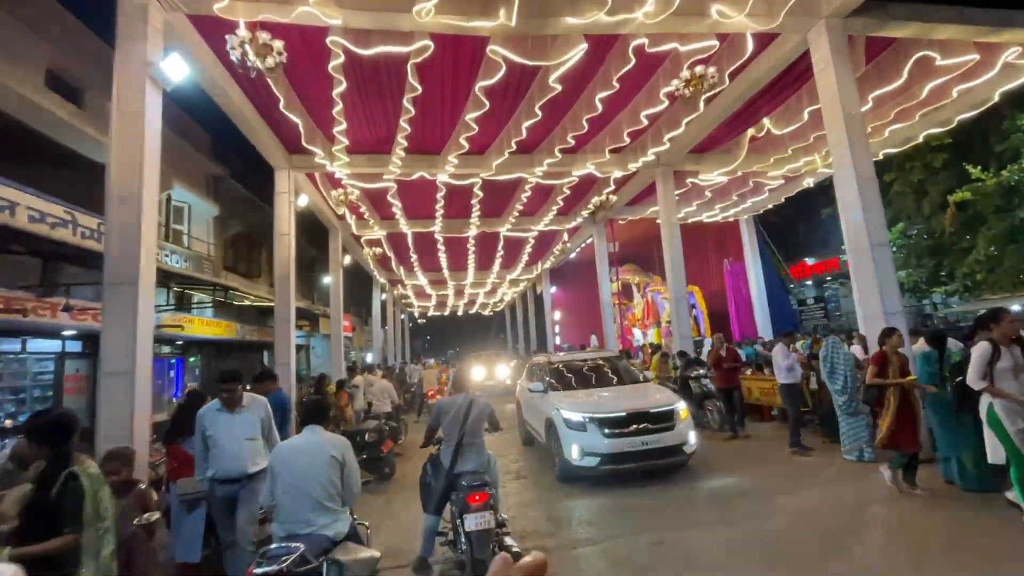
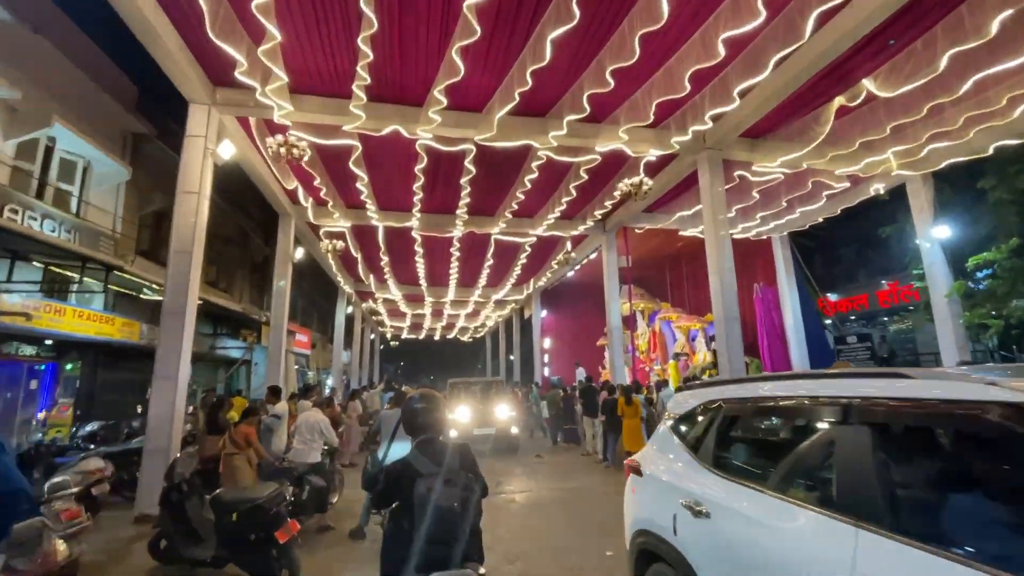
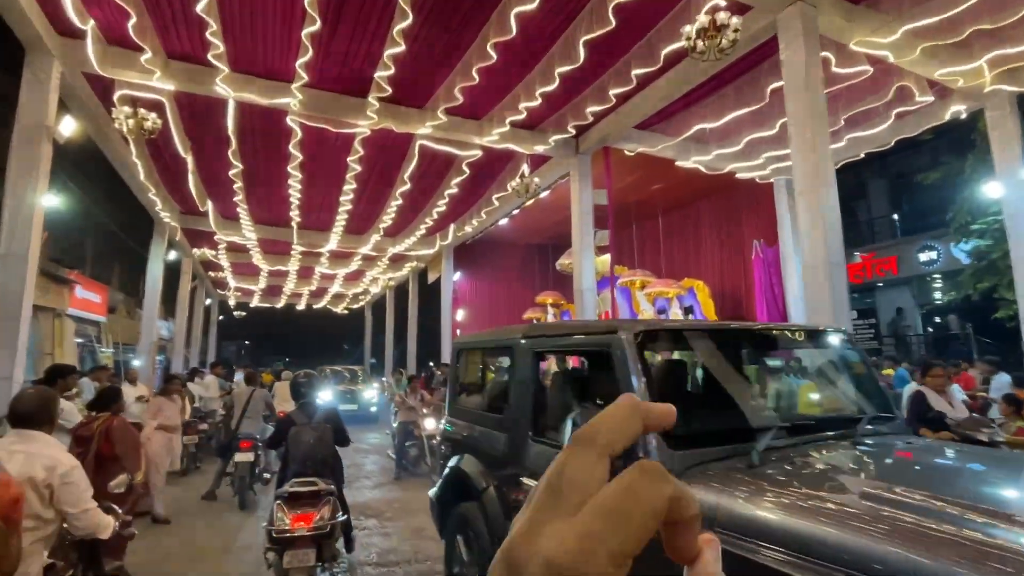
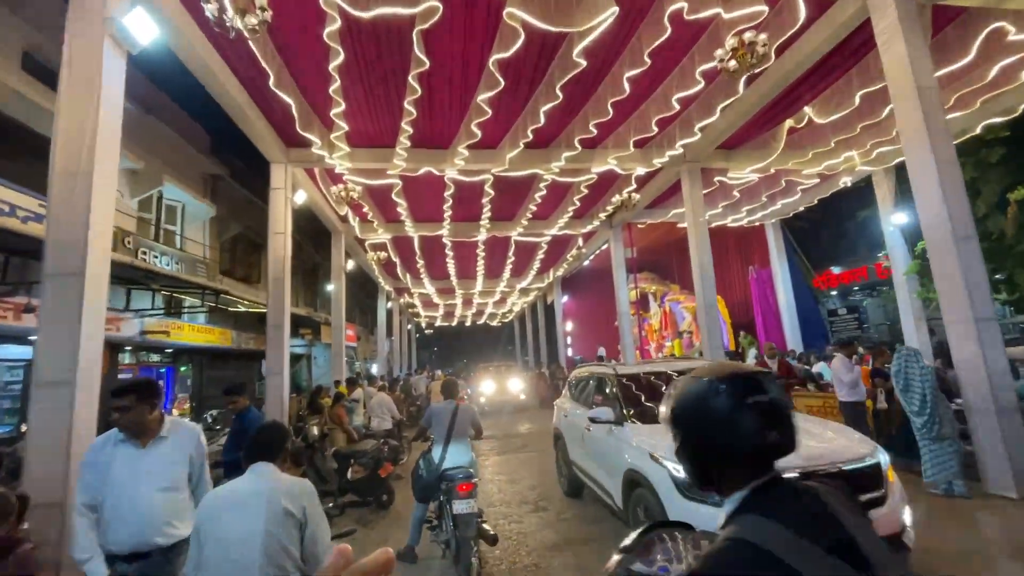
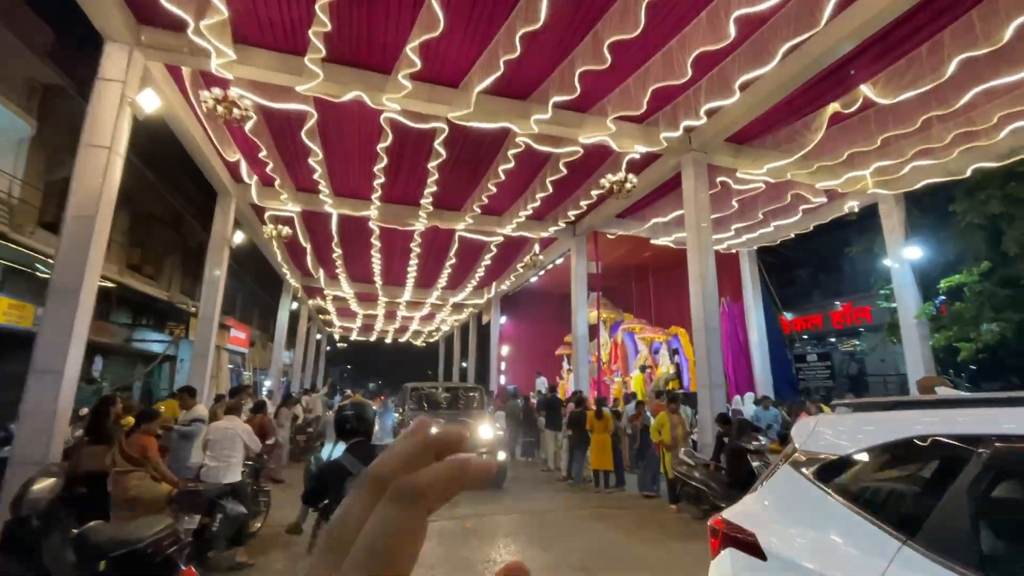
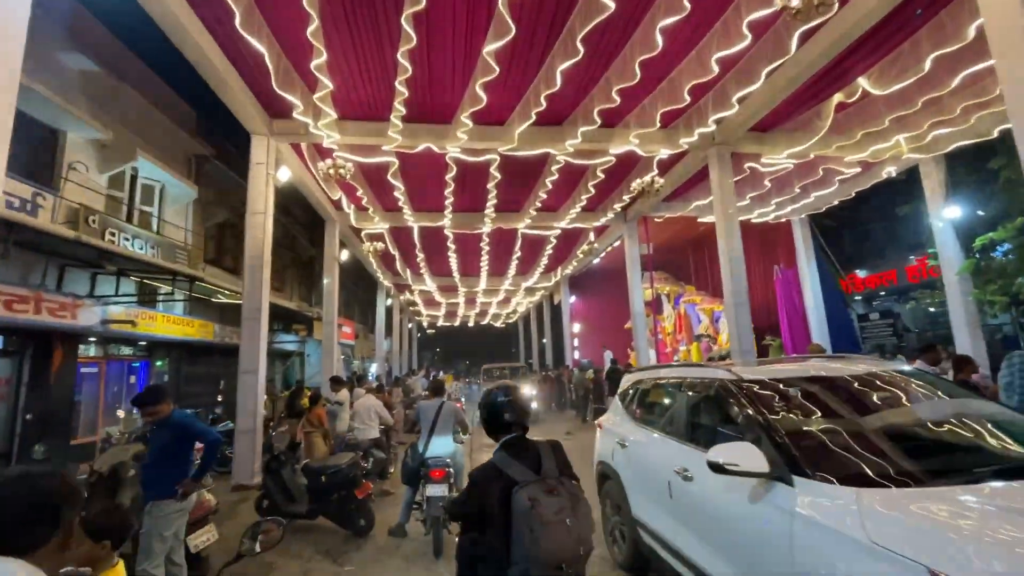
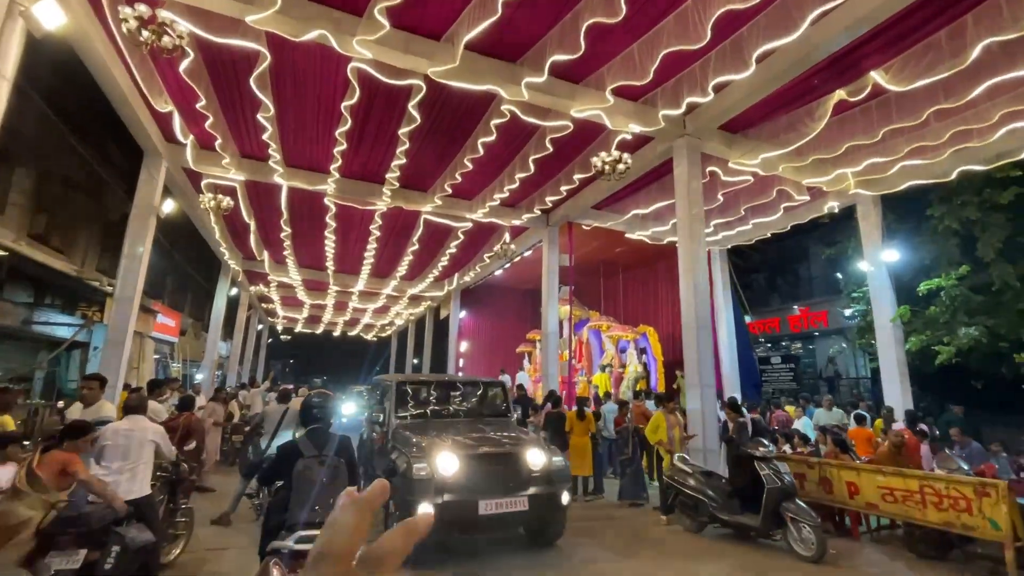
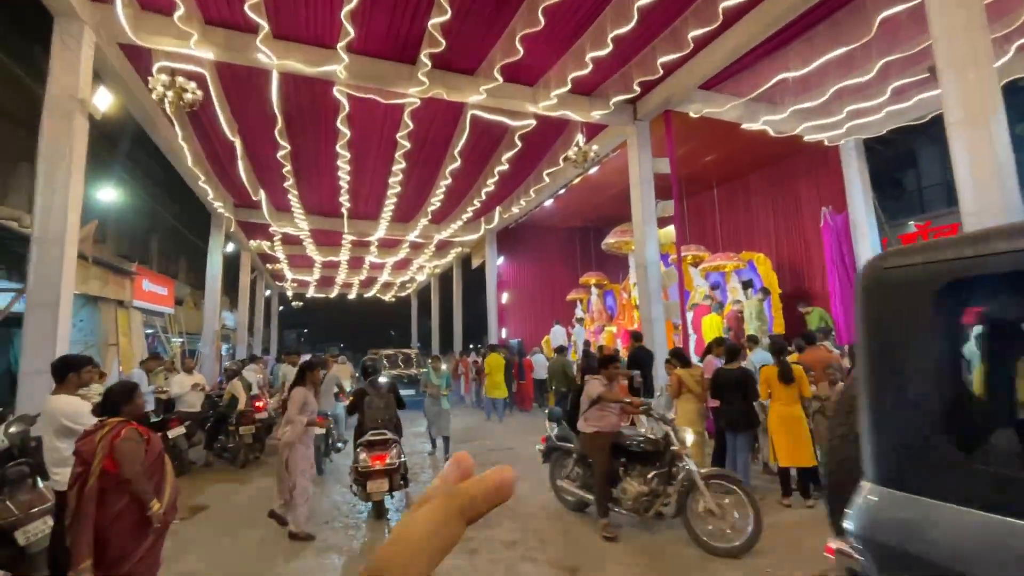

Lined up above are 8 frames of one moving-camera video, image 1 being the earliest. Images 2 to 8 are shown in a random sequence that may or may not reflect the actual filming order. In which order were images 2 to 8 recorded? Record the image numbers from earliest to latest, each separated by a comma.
4, 6, 2, 5, 7, 3, 8
